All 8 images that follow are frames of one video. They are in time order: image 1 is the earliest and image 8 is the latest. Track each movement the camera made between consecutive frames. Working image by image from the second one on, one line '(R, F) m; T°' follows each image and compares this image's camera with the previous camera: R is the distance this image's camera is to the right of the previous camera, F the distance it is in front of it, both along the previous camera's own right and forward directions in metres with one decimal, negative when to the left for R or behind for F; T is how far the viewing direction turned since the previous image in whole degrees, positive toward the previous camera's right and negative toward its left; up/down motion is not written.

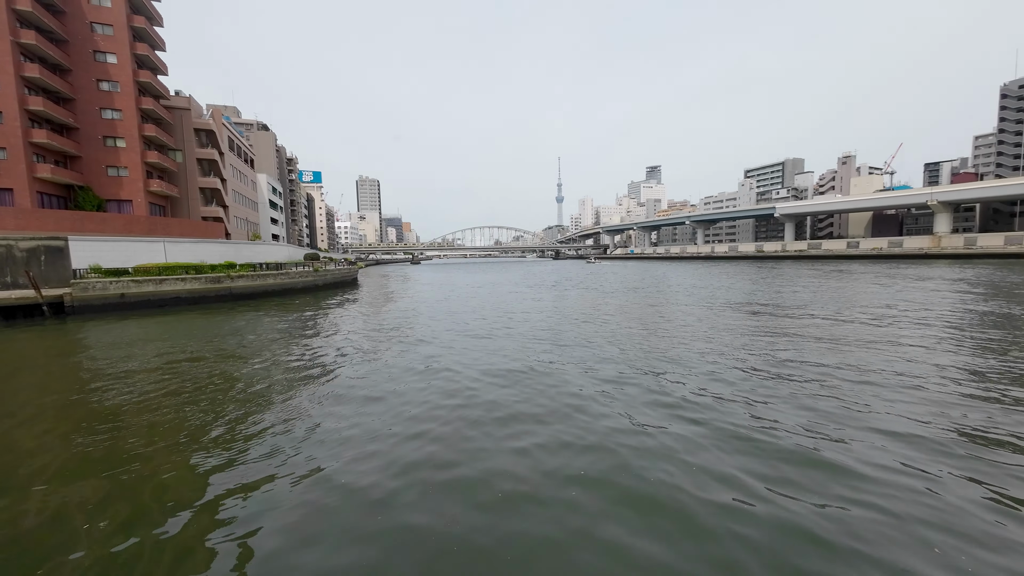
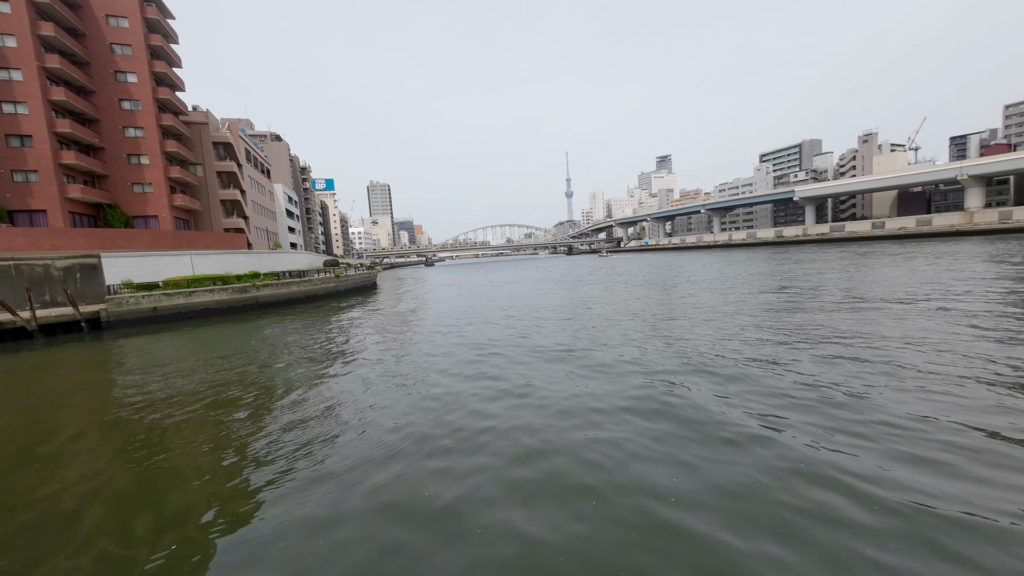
(-0.5, +0.2) m; -2°
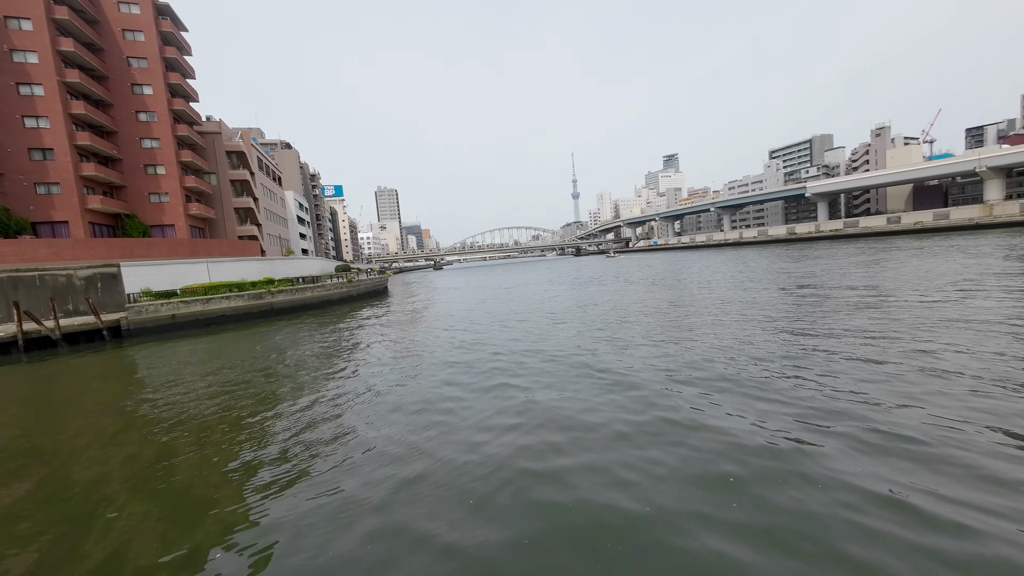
(-0.2, 0.0) m; -1°
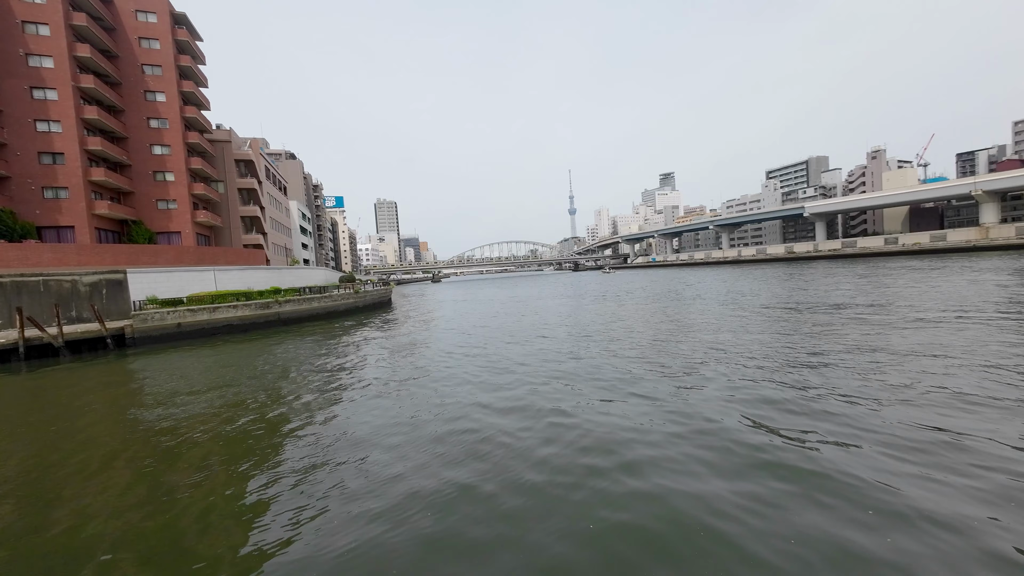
(-0.9, +0.2) m; +1°
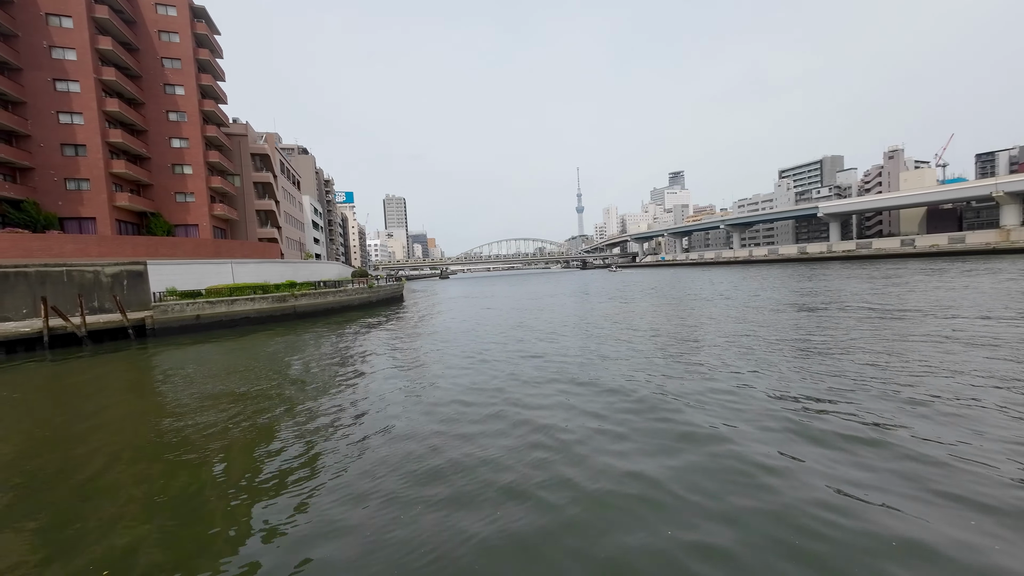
(-0.5, +0.1) m; -1°
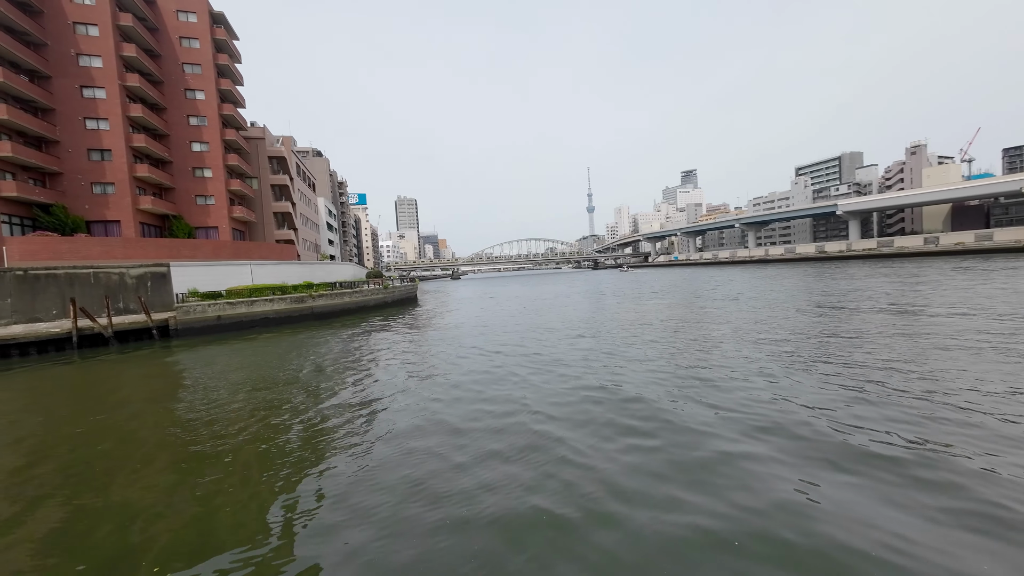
(-0.2, +0.1) m; -2°
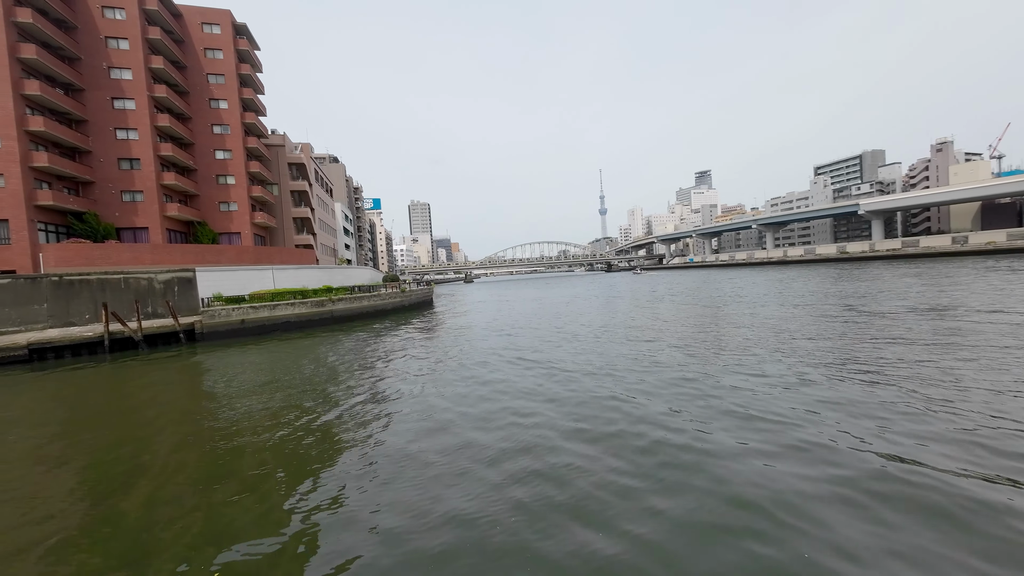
(-0.3, 0.0) m; -2°
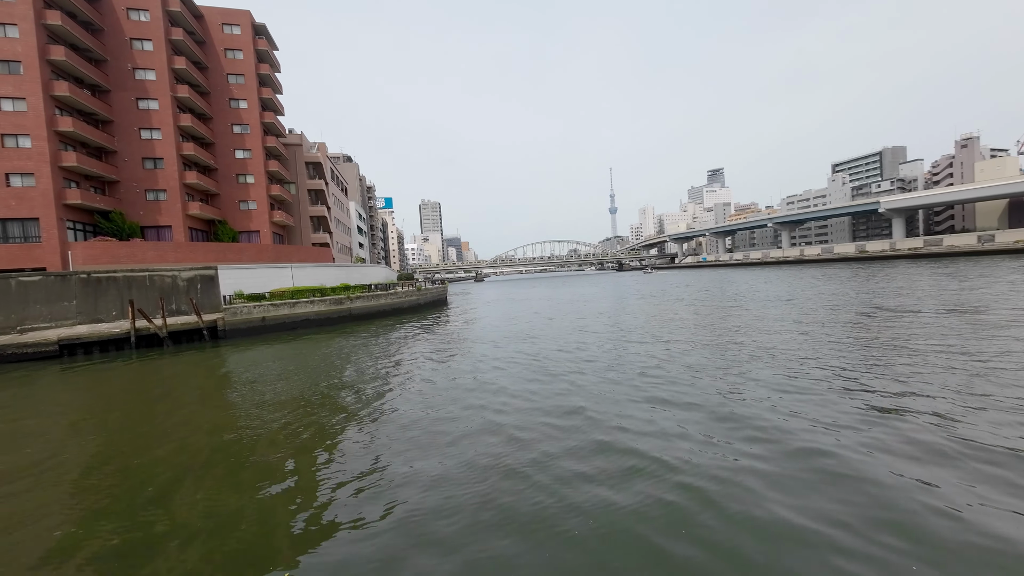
(-0.4, +0.1) m; -1°
